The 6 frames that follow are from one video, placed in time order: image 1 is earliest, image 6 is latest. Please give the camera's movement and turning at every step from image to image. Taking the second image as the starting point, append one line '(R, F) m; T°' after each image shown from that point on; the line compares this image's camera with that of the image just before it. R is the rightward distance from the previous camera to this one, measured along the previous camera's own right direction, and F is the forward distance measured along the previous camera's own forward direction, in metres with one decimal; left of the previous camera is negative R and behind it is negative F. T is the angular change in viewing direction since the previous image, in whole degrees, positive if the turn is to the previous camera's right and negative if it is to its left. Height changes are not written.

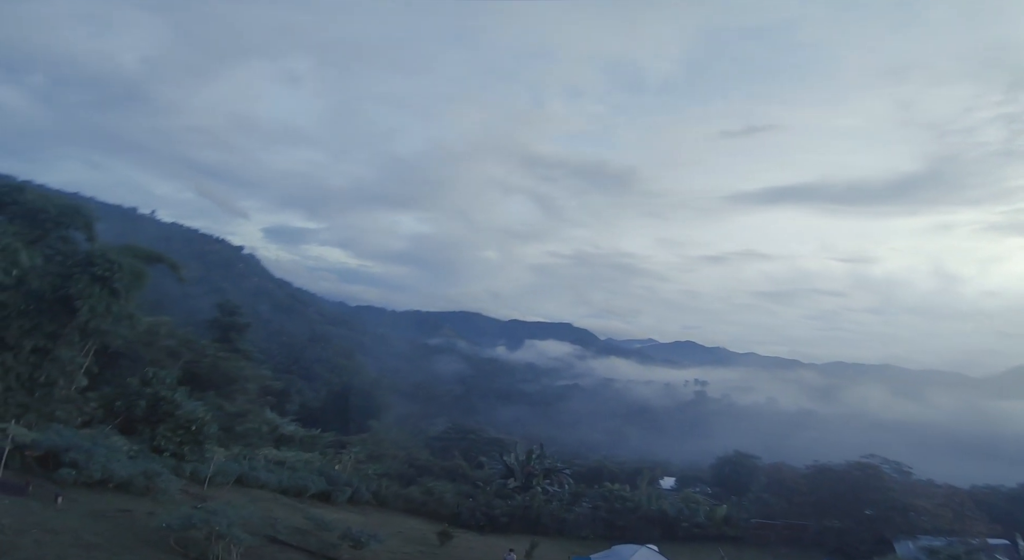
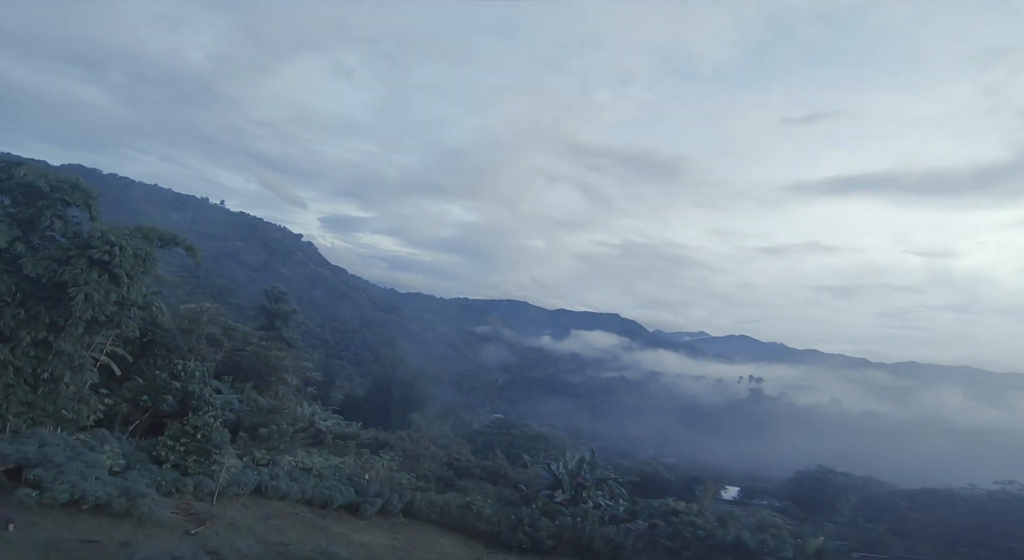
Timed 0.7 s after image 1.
(-0.1, +0.7) m; -4°
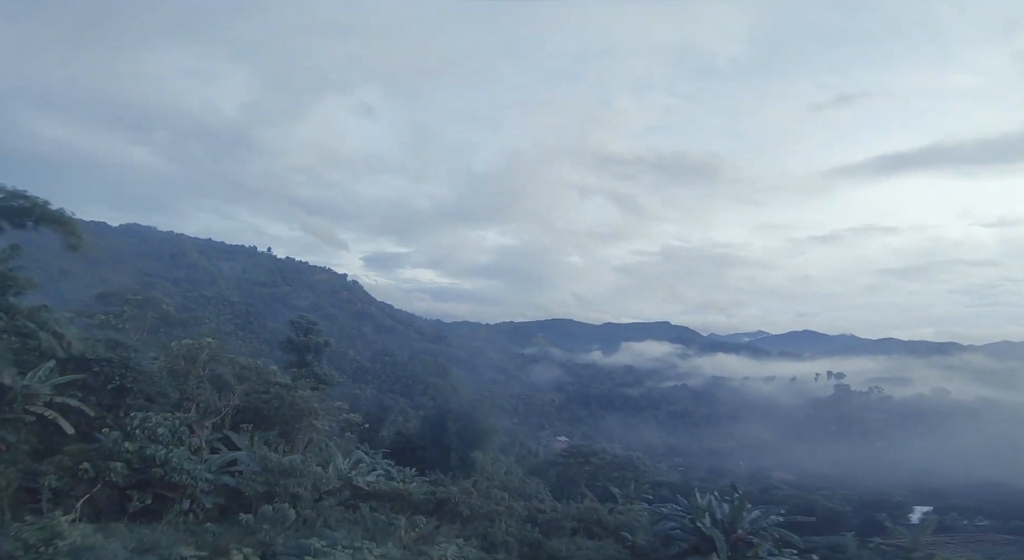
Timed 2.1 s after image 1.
(-0.4, +2.1) m; -4°
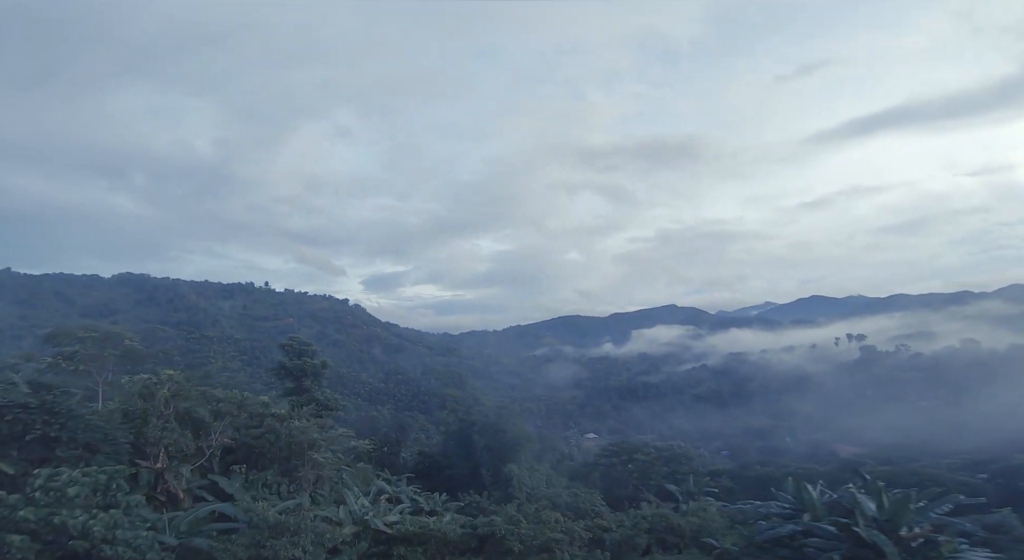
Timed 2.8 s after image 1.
(-0.2, +1.3) m; 0°
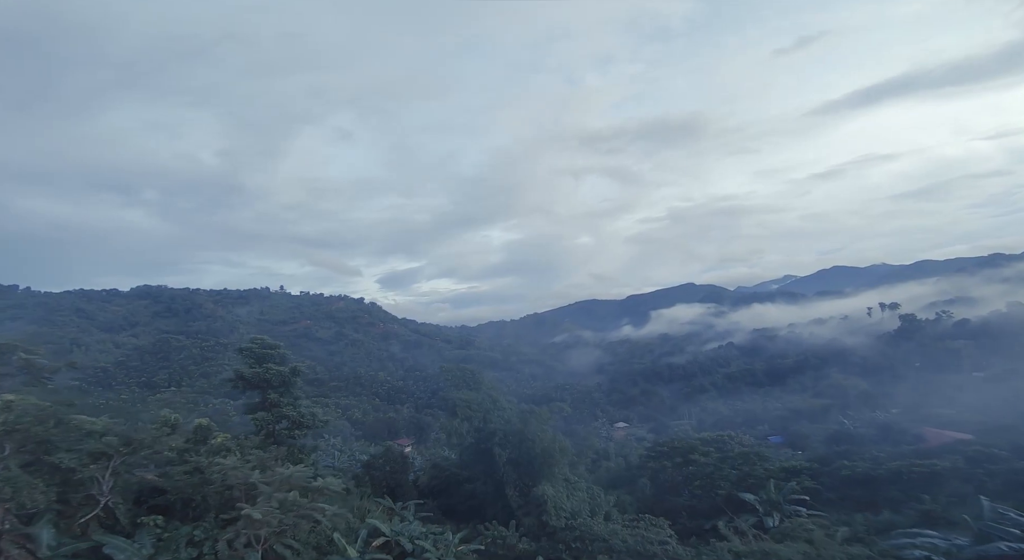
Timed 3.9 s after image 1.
(-0.1, +2.0) m; -1°
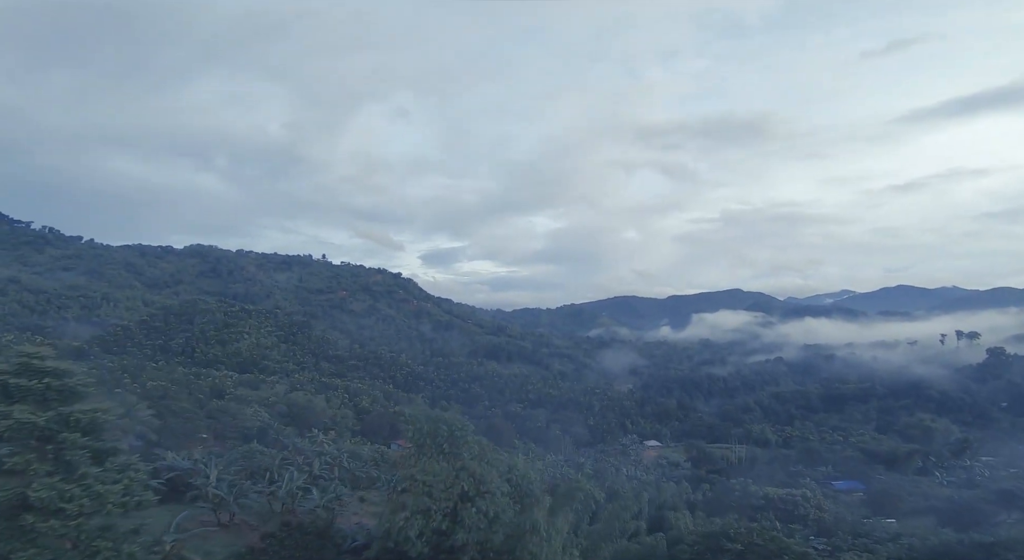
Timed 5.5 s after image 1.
(+0.3, +3.3) m; -4°
